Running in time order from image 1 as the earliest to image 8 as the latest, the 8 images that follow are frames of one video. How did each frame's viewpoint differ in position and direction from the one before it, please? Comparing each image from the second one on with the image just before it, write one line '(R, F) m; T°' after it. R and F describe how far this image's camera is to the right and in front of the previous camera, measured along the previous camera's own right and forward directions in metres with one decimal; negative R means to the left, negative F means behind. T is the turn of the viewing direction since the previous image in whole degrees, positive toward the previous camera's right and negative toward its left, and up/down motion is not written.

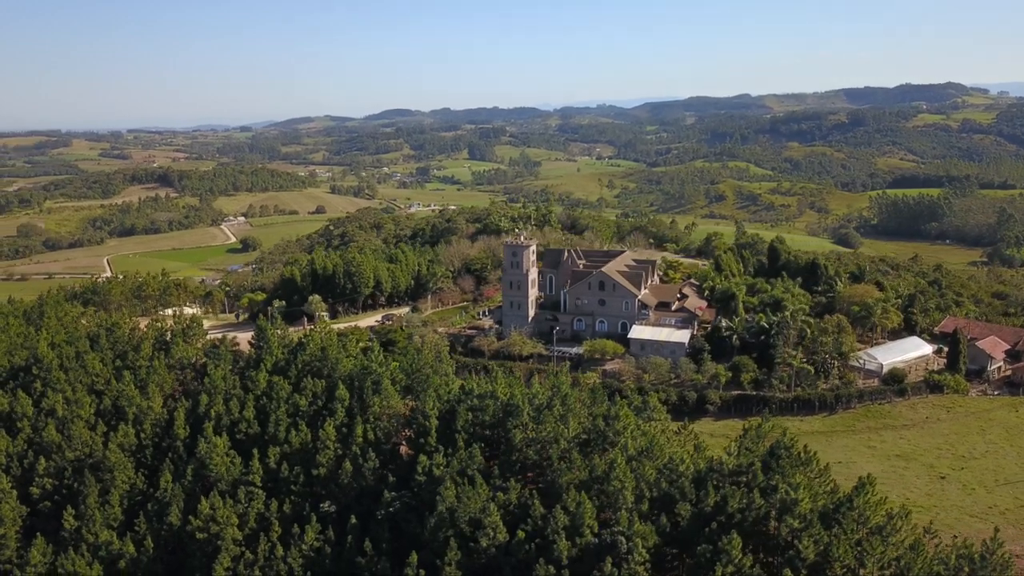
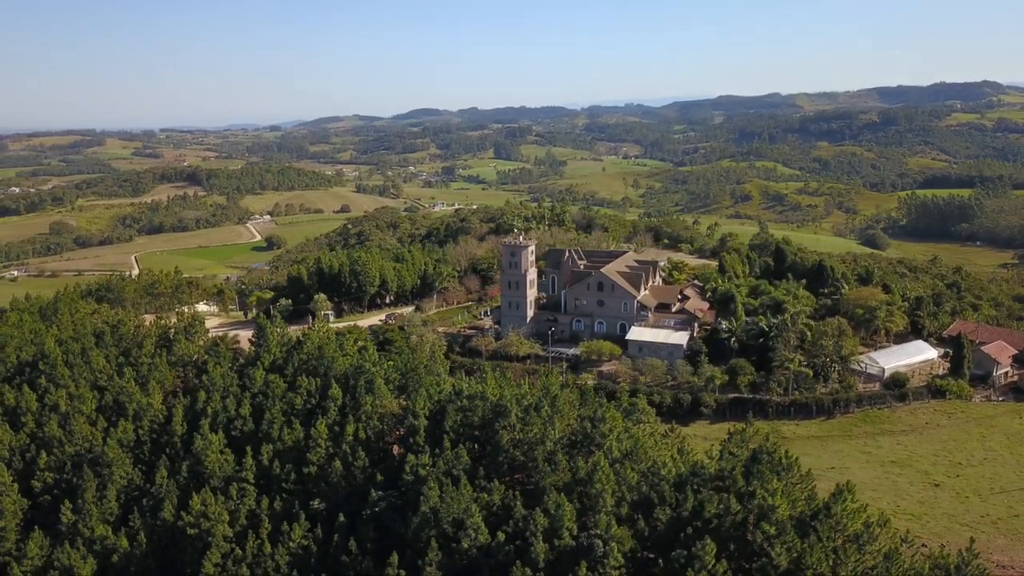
(+1.8, +0.2) m; -2°
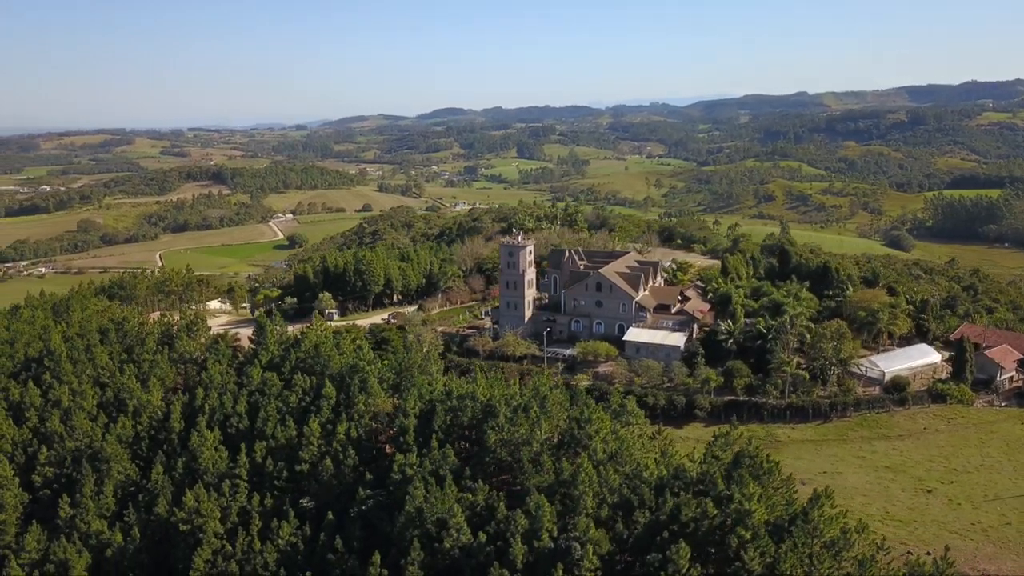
(+1.7, +0.1) m; -1°
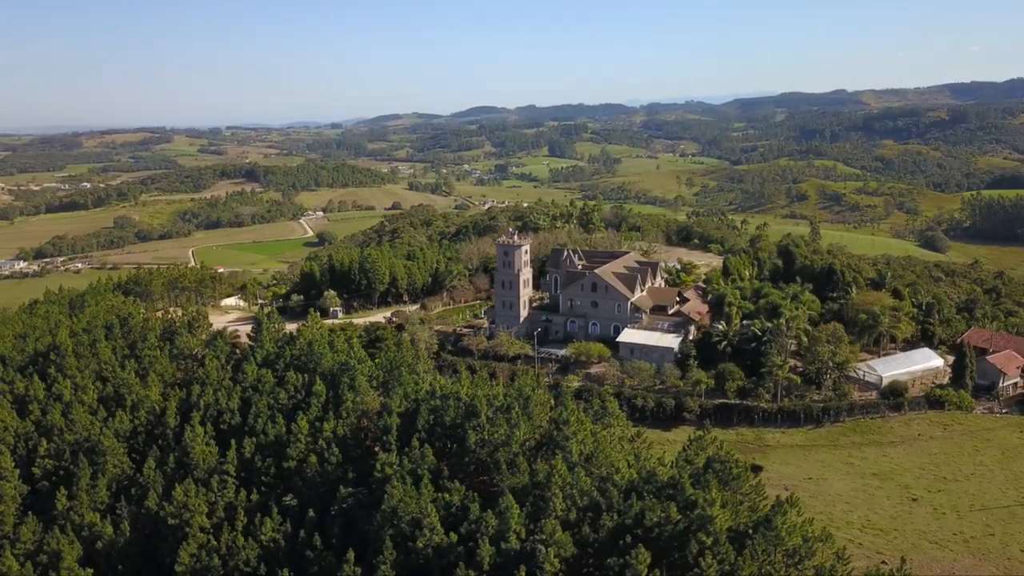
(+2.4, +0.2) m; -2°
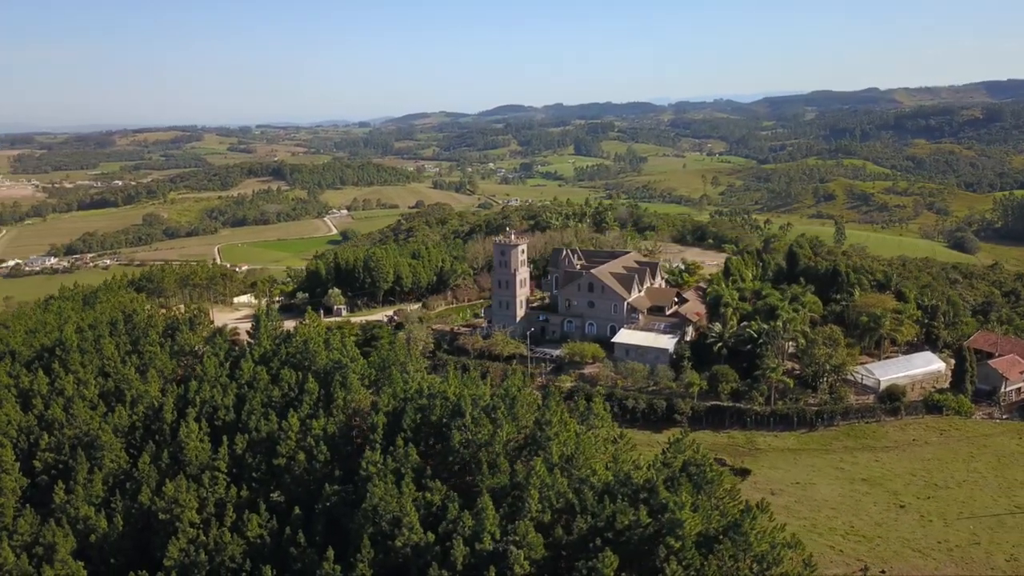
(+1.9, +0.2) m; -2°
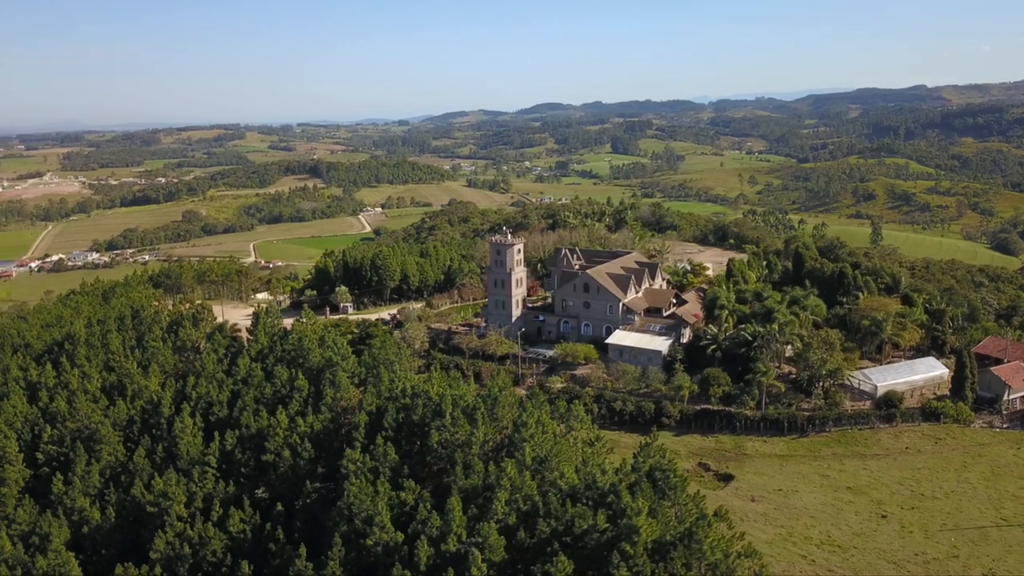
(+2.7, +0.3) m; -2°
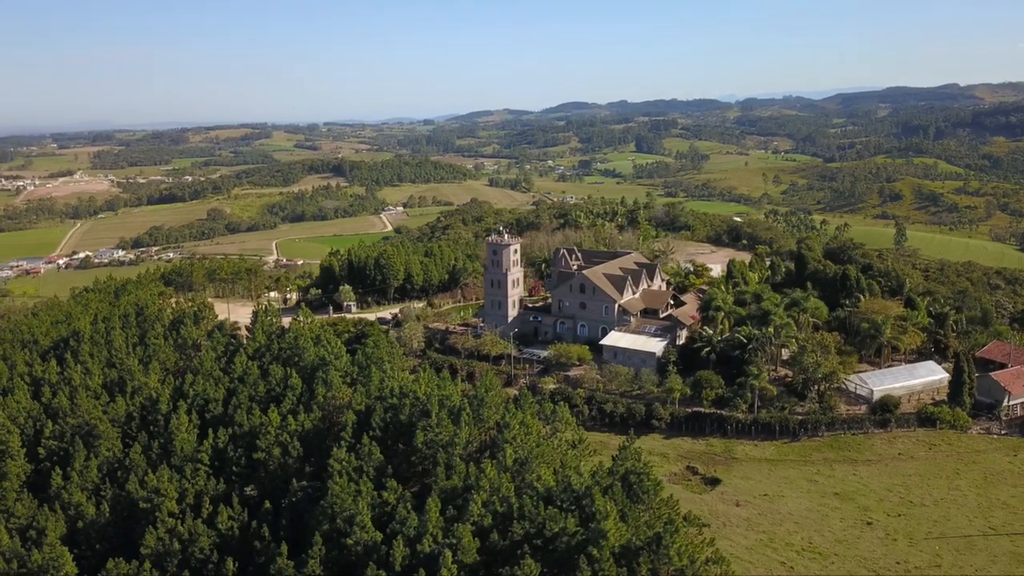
(+1.8, +0.1) m; -2°
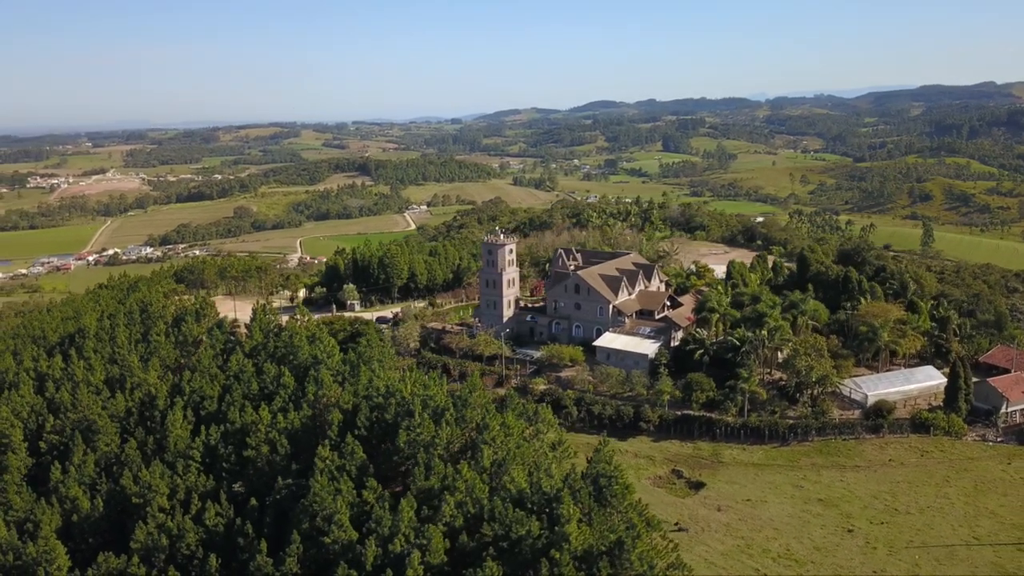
(+2.1, +0.1) m; -2°
